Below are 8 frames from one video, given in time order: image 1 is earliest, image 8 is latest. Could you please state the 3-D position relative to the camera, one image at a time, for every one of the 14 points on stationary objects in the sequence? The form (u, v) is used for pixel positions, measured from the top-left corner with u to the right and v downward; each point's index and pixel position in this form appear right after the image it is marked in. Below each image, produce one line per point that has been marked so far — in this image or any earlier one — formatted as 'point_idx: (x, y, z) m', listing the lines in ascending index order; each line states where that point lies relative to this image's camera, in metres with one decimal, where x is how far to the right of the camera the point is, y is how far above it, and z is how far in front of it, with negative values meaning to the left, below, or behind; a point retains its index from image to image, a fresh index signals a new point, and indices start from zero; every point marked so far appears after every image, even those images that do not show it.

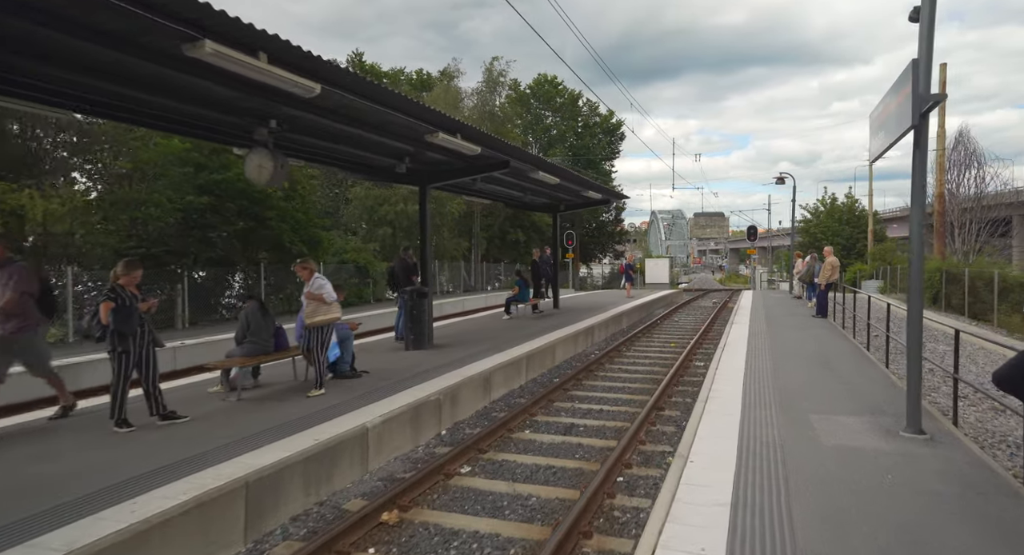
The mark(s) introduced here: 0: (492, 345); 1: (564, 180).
0: (-0.4, -1.2, +10.5) m
1: (+1.1, +2.1, +12.5) m
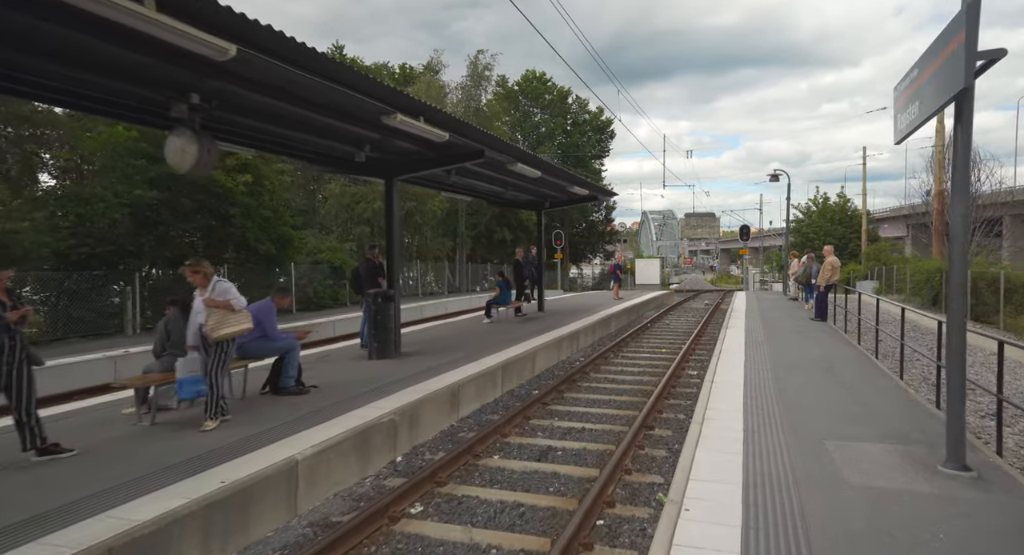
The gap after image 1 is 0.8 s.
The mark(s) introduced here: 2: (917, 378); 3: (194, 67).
0: (-0.8, -1.3, +9.6) m
1: (+0.7, +2.1, +11.6) m
2: (+5.8, -1.5, +8.3) m
3: (-2.8, +1.9, +5.1) m
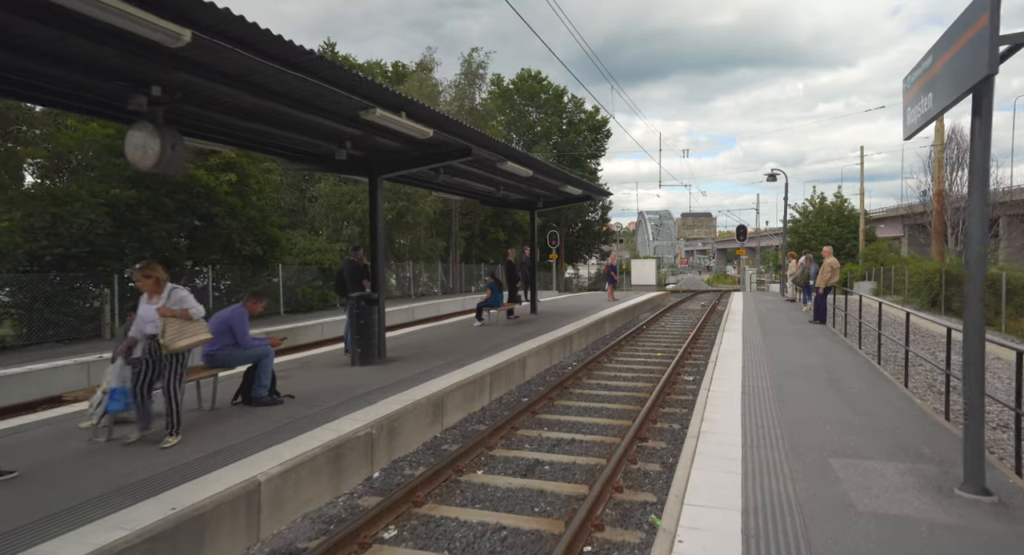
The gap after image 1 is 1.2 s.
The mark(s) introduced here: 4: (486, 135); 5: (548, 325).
0: (-0.9, -1.3, +9.3) m
1: (+0.5, +2.1, +11.3) m
2: (+5.7, -1.5, +8.0) m
3: (-3.0, +1.8, +4.7) m
4: (-0.4, +2.1, +8.4) m
5: (+0.9, -1.2, +14.4) m
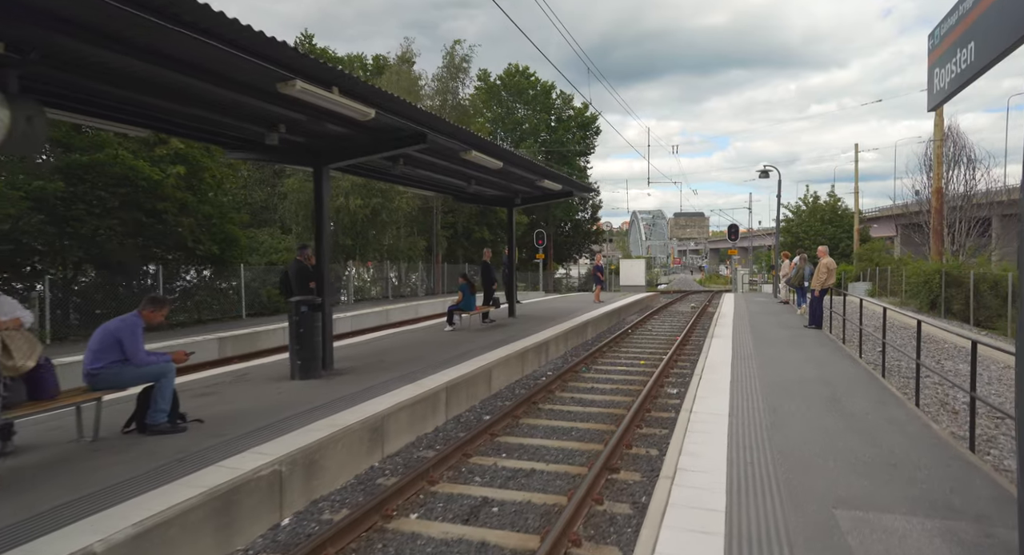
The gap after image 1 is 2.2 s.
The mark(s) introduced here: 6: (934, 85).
0: (-1.5, -1.3, +8.3) m
1: (0.0, +2.0, +10.3) m
2: (+5.2, -1.6, +7.1) m
3: (-3.4, +1.8, +3.7) m
4: (-0.9, +2.0, +7.4) m
5: (+0.3, -1.2, +13.5) m
6: (+3.0, +1.4, +4.1) m
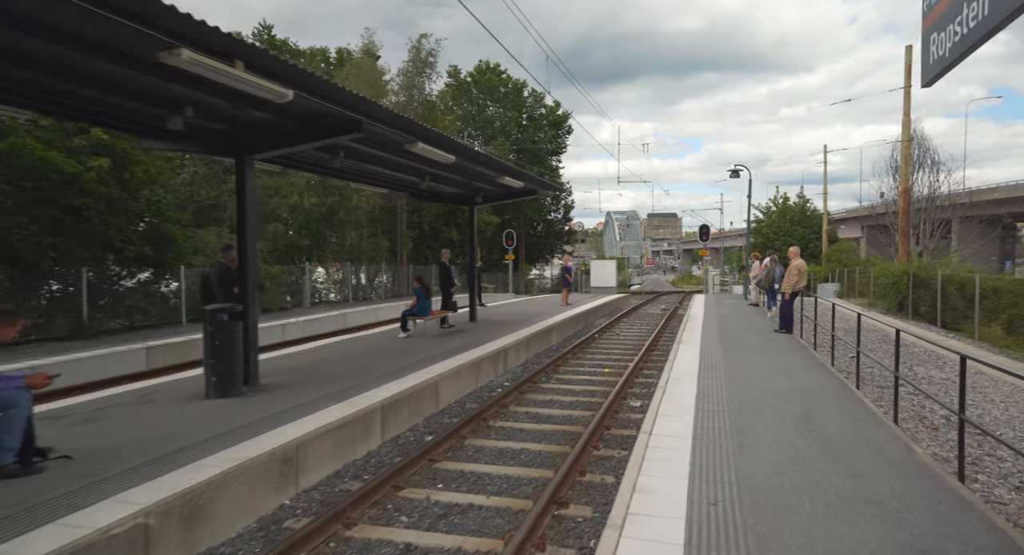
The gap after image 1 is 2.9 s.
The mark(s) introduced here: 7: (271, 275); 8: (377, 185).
0: (-2.1, -1.4, +7.5) m
1: (-0.8, +2.0, +9.5) m
2: (+4.5, -1.6, +6.6) m
3: (-3.9, +1.7, +2.8) m
4: (-1.5, +2.0, +6.6) m
5: (-0.6, -1.3, +12.8) m
6: (+2.5, +1.4, +3.5) m
7: (-7.0, +0.1, +16.9) m
8: (-2.6, +1.8, +11.1) m
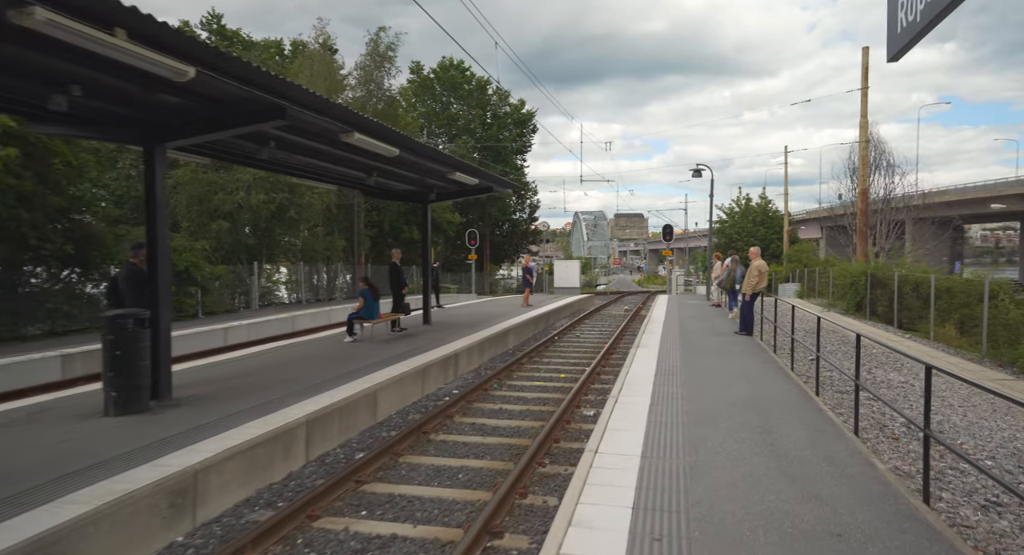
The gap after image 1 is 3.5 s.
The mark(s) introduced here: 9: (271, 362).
0: (-2.8, -1.4, +6.8) m
1: (-1.6, +1.9, +8.9) m
2: (+3.9, -1.6, +6.3) m
3: (-4.4, +1.7, +2.1) m
4: (-2.2, +2.0, +6.0) m
5: (-1.6, -1.3, +12.2) m
6: (+2.1, +1.3, +3.1) m
7: (-8.2, 0.0, +15.9) m
8: (-3.5, +1.8, +10.4) m
9: (-3.8, -1.3, +9.1) m
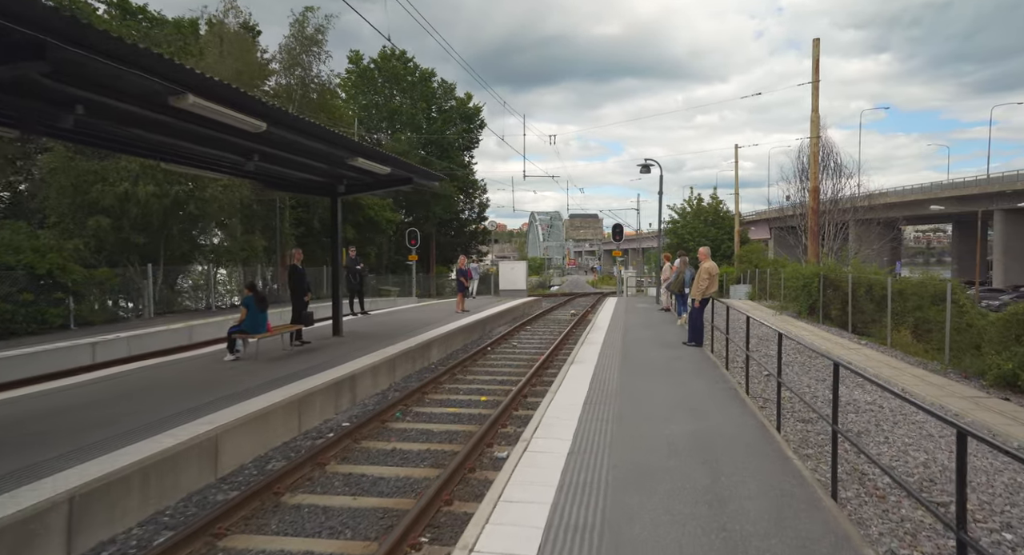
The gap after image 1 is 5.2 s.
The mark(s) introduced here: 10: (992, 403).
0: (-3.9, -1.5, +5.0) m
1: (-2.9, +1.9, +7.2) m
2: (+2.8, -1.7, +4.9) m
3: (-5.1, +1.6, +0.1) m
4: (-3.2, +1.9, +4.2) m
5: (-3.0, -1.4, +10.4) m
6: (+1.2, +1.3, +1.6) m
7: (-9.9, -0.1, +13.7) m
8: (-4.9, +1.7, +8.5) m
9: (-5.0, -1.4, +7.2) m
10: (+6.9, -1.8, +8.3) m
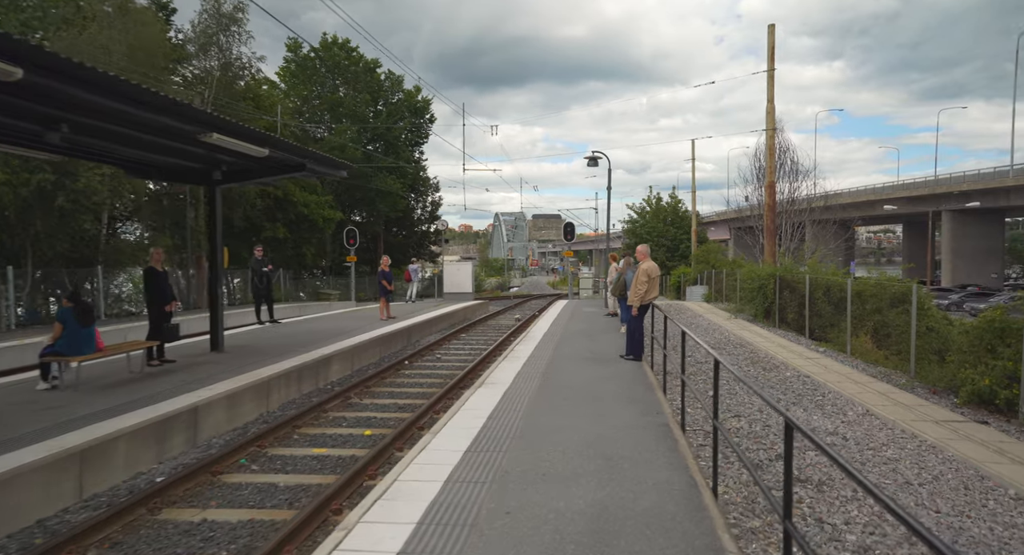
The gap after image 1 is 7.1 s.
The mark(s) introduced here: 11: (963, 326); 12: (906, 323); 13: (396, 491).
0: (-5.0, -1.6, +3.0) m
1: (-4.1, +1.8, +5.3) m
2: (+1.7, -1.7, +3.4) m
3: (-6.0, +1.6, -1.8) m
4: (-4.3, +1.8, +2.3) m
5: (-4.5, -1.5, +8.5) m
6: (+0.3, +1.2, 0.0) m
7: (-11.6, -0.2, +11.4) m
8: (-6.2, +1.6, +6.5) m
9: (-6.3, -1.5, +5.2) m
10: (+5.6, -1.8, +7.0) m
11: (+7.2, -0.8, +9.2) m
12: (+7.8, -0.9, +11.4) m
13: (-0.9, -1.6, +4.3) m
